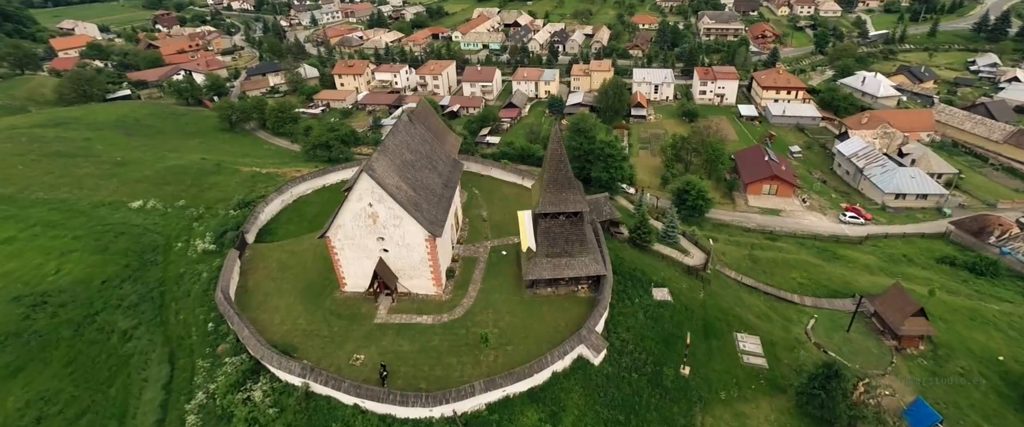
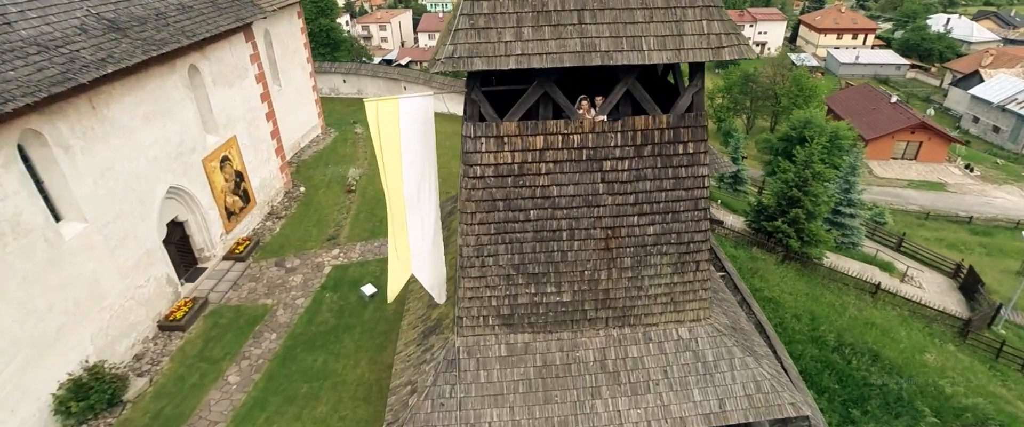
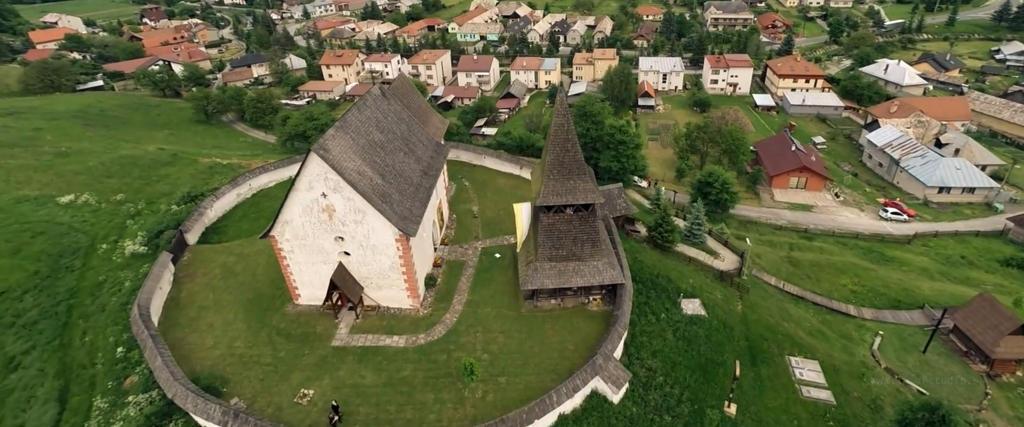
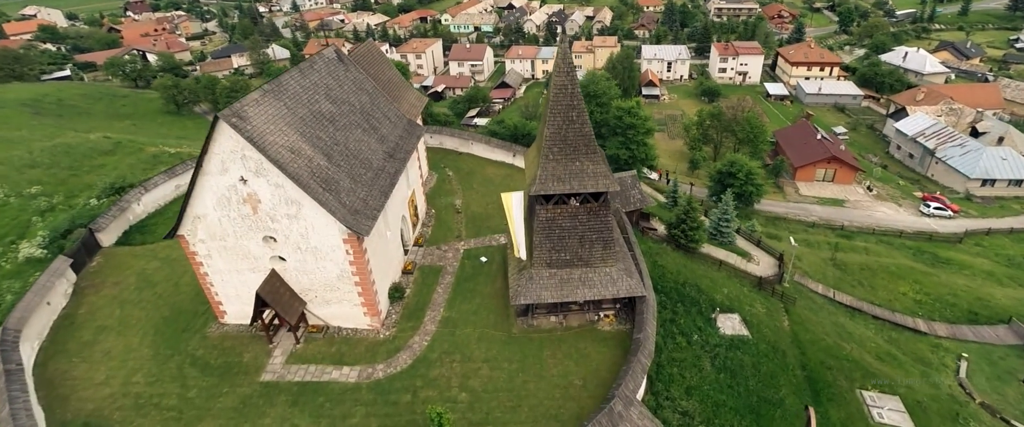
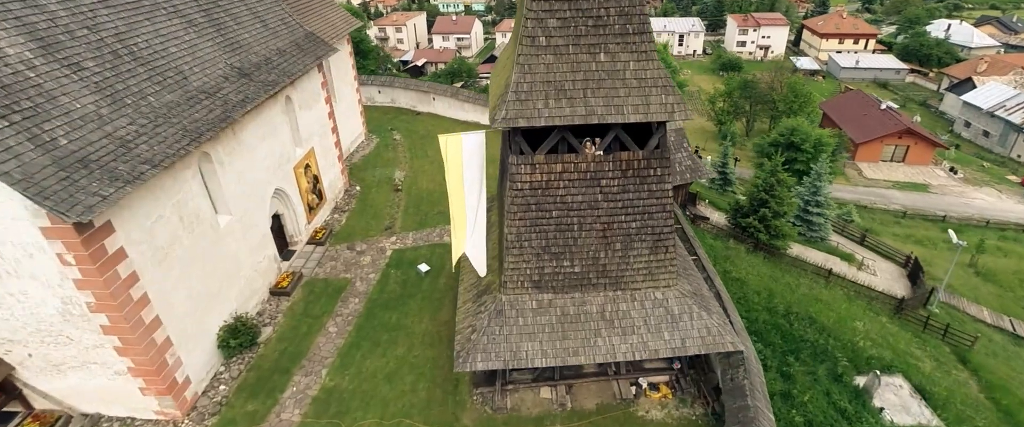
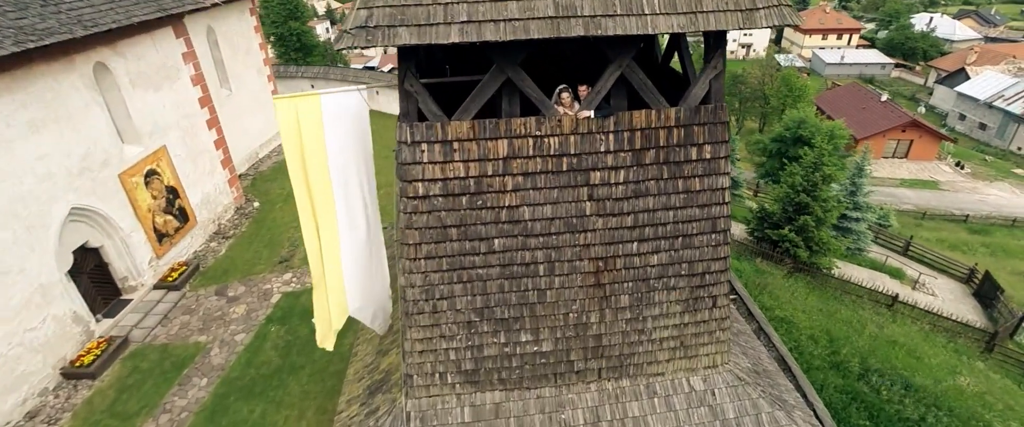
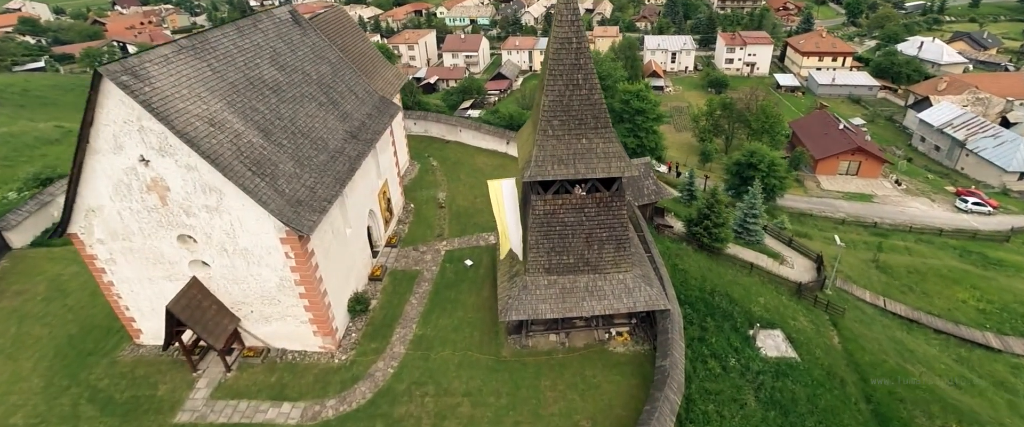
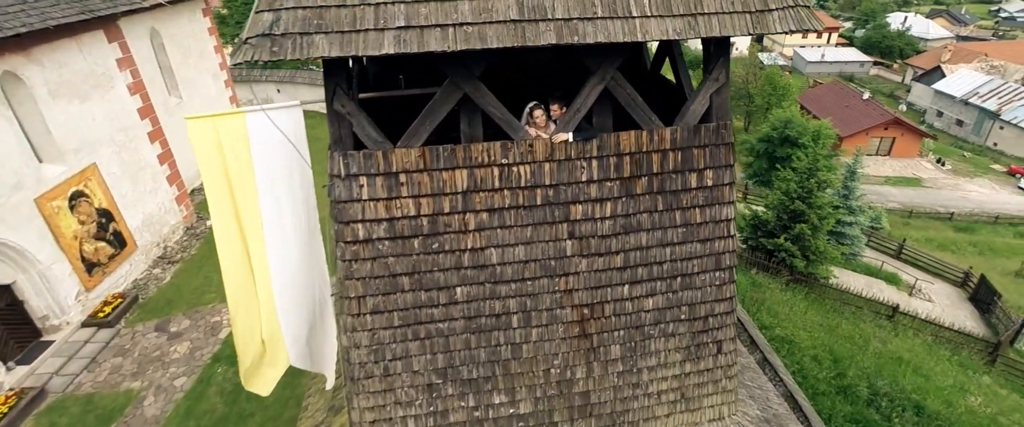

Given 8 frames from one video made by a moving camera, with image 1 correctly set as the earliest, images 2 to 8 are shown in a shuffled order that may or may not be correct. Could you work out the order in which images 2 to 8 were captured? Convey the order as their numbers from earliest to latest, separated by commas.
3, 4, 7, 5, 2, 6, 8
